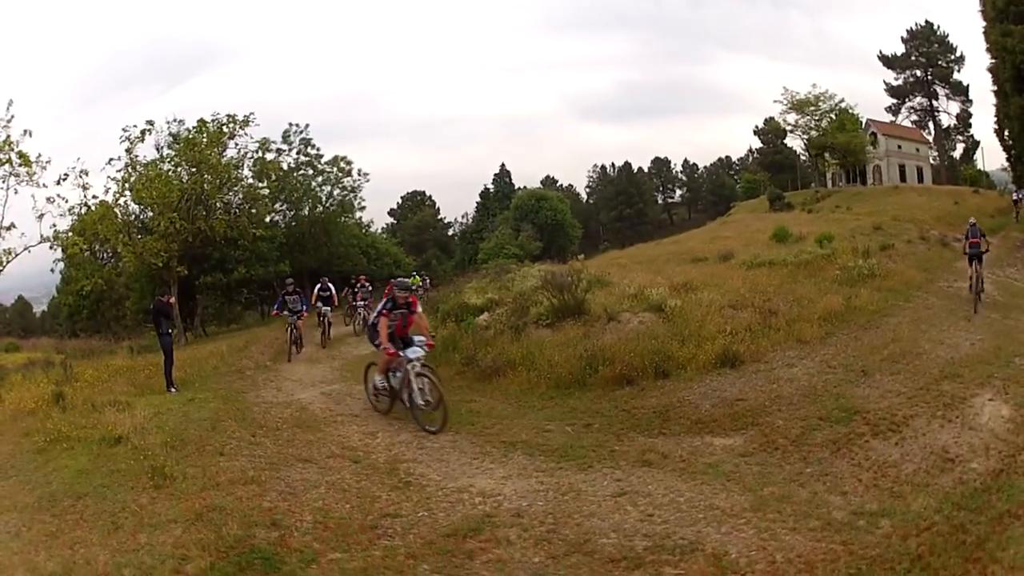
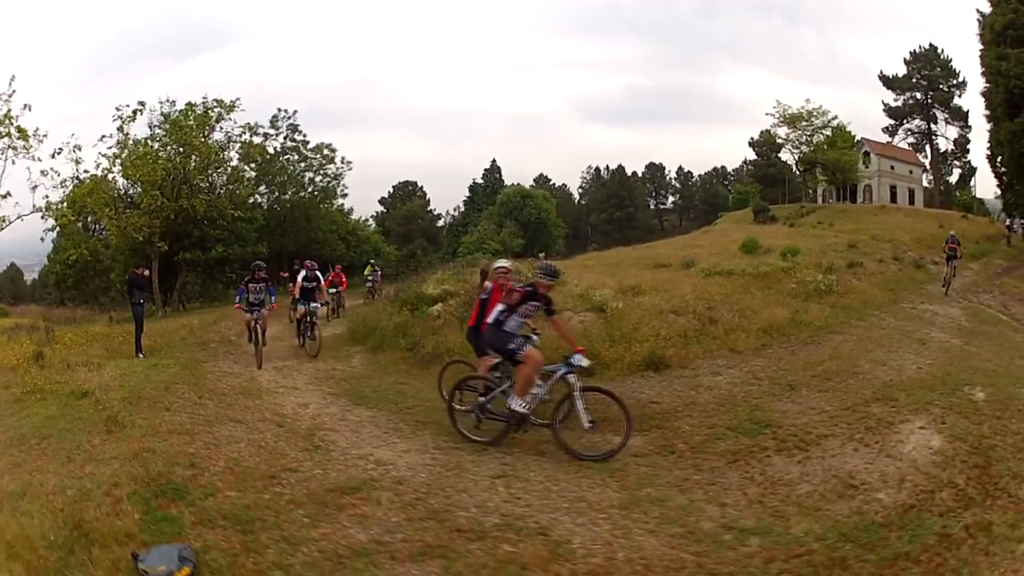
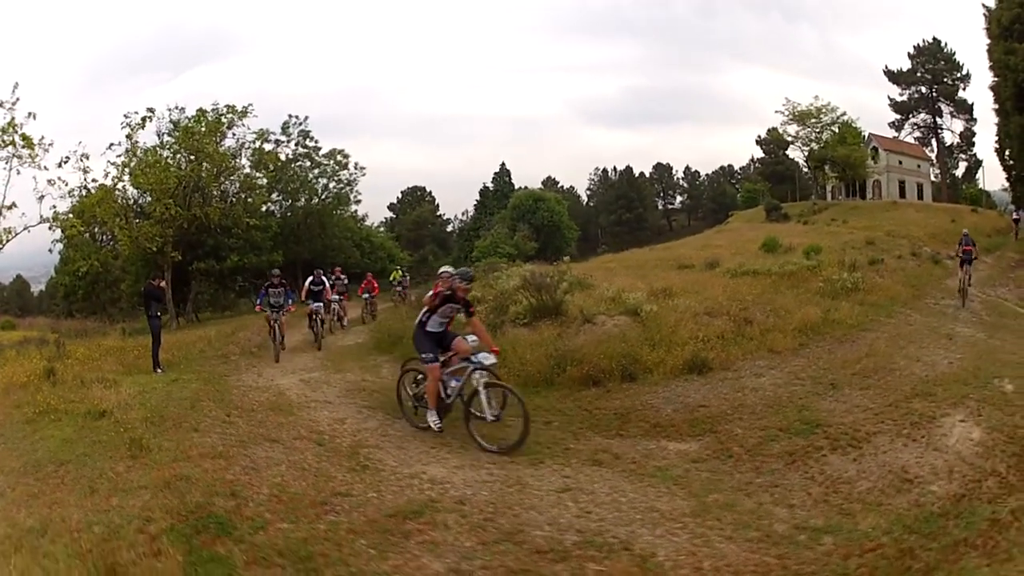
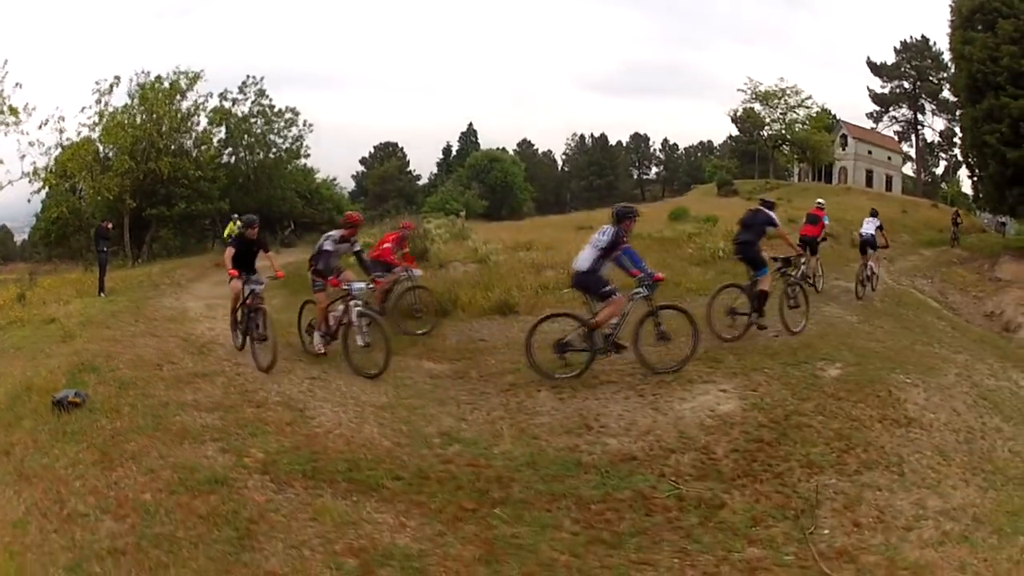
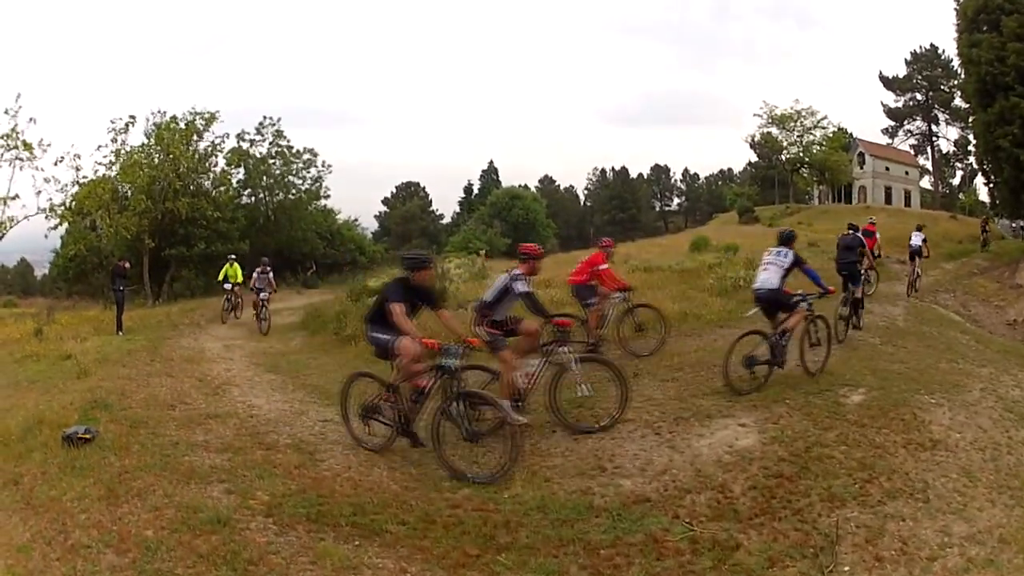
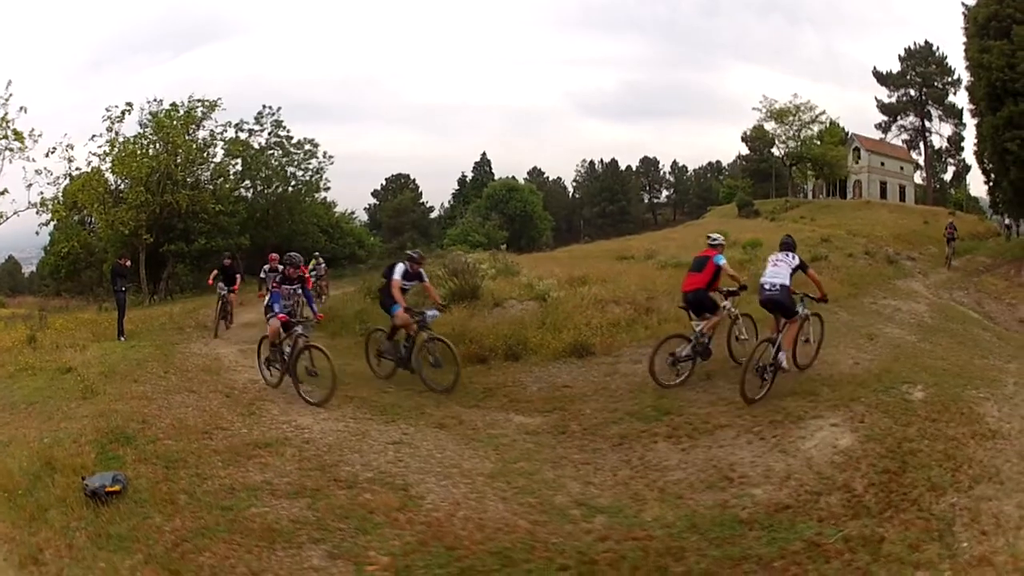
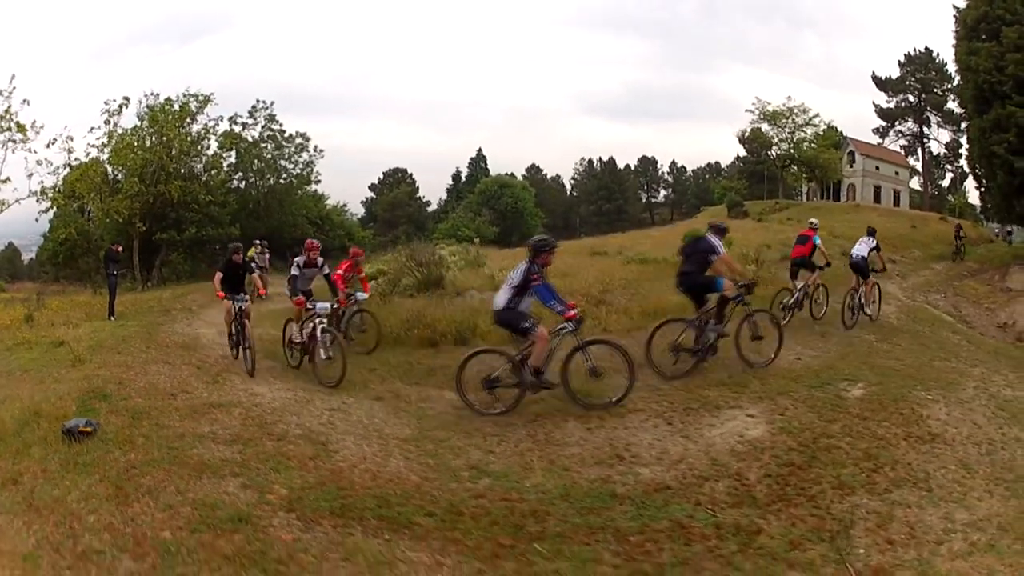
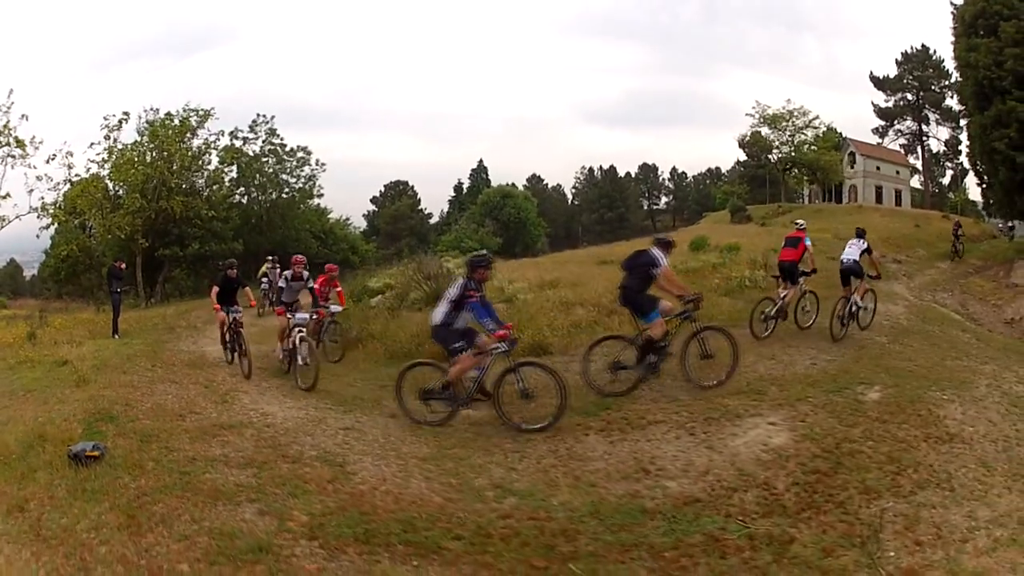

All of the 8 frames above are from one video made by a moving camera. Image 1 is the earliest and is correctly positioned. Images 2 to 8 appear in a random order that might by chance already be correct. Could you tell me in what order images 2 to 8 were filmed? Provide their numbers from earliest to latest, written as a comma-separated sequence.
3, 2, 6, 8, 7, 4, 5
